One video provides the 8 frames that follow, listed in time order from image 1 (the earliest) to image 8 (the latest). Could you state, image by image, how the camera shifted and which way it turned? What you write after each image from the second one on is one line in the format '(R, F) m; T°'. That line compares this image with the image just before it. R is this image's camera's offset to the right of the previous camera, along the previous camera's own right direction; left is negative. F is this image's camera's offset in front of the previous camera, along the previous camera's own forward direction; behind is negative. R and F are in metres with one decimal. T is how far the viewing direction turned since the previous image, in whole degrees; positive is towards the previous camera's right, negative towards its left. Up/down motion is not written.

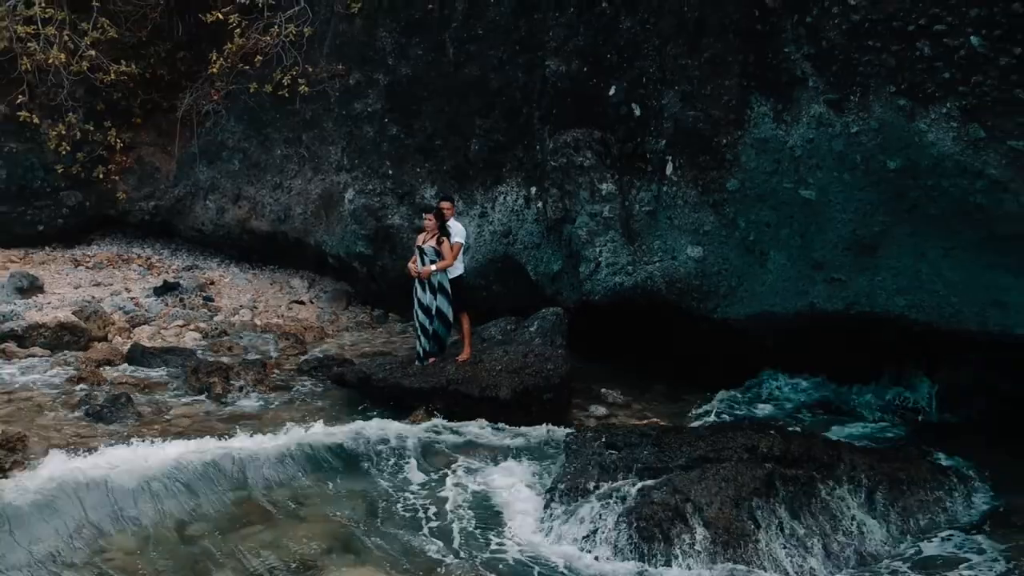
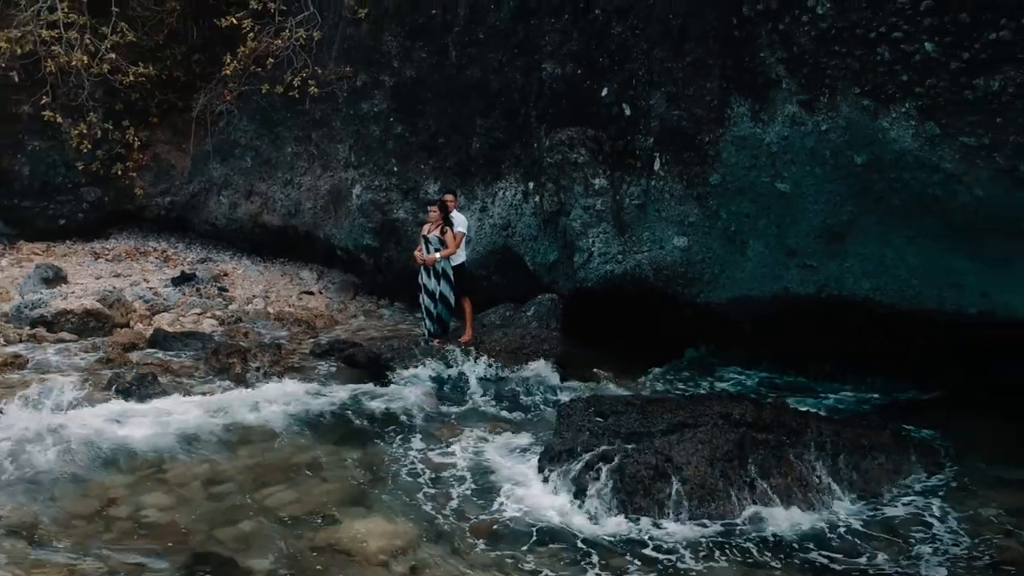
(+0.2, -0.4) m; -1°
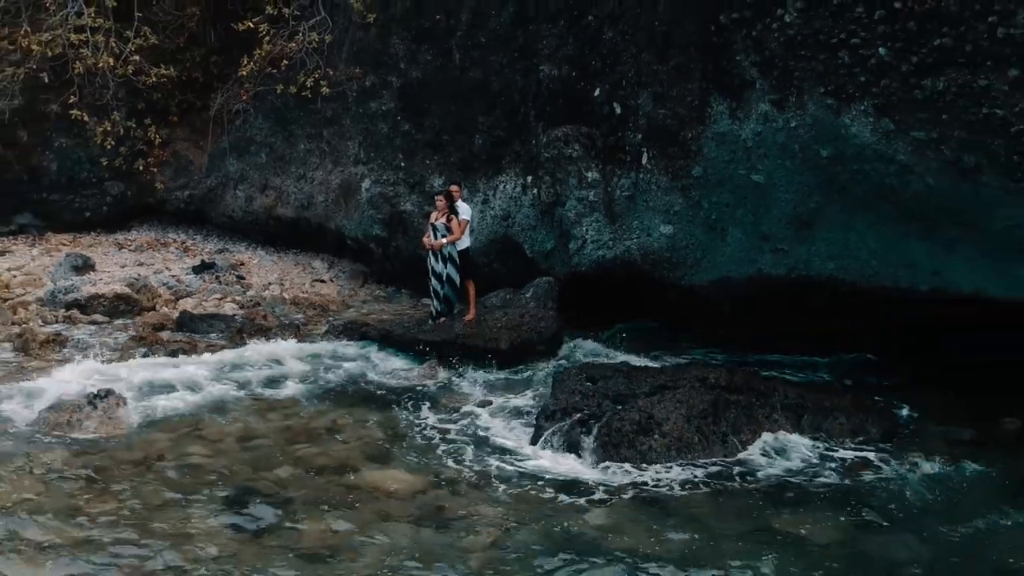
(0.0, -0.8) m; 0°
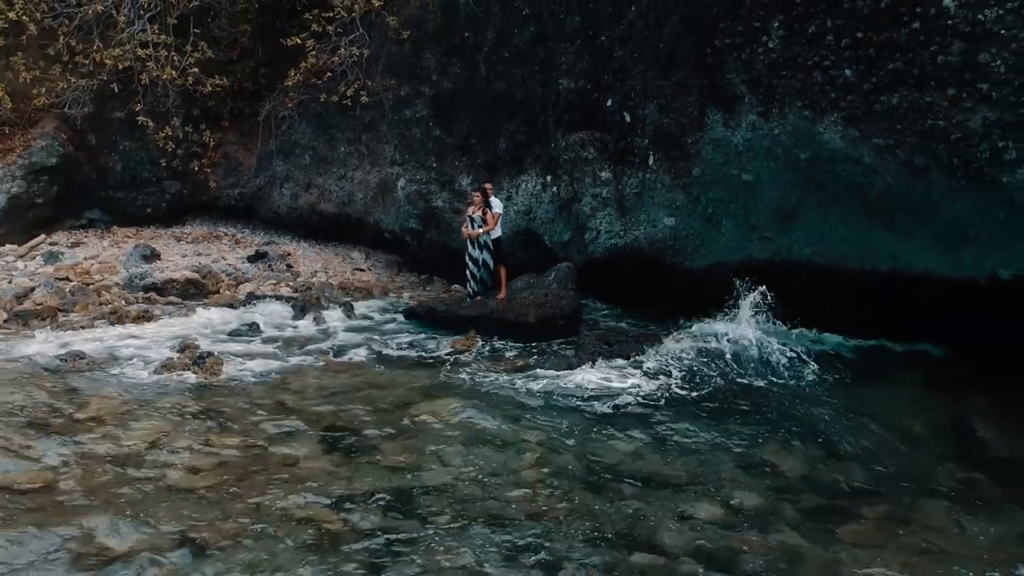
(-0.3, -1.5) m; 0°
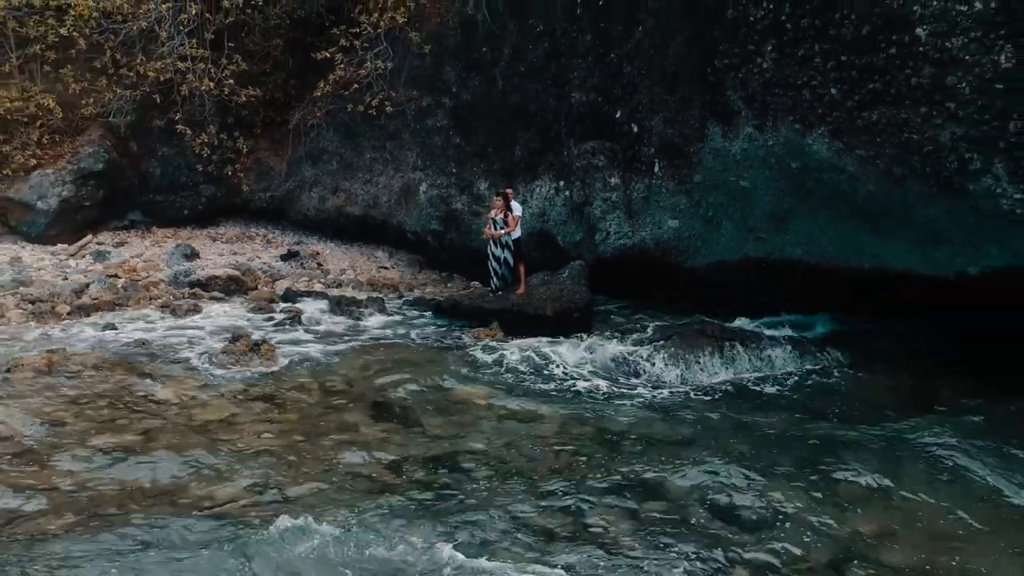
(-0.2, -1.1) m; 0°
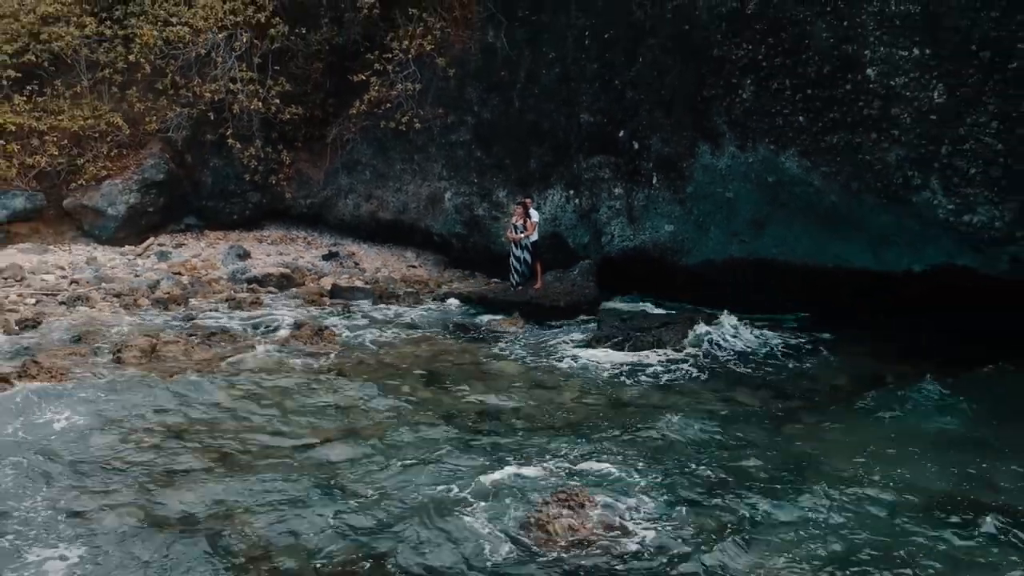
(-0.3, -1.9) m; 0°
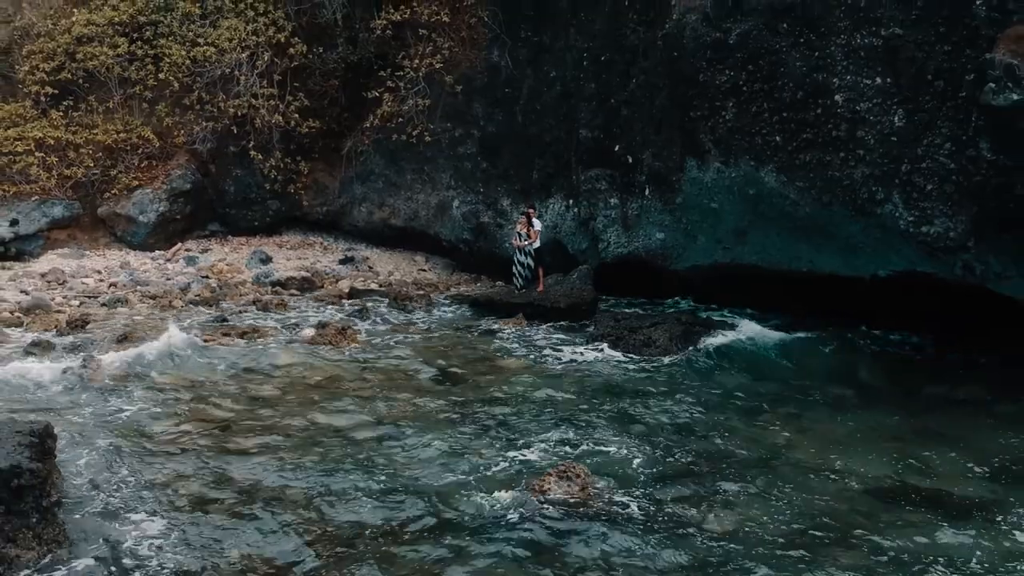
(-0.1, -1.2) m; 0°
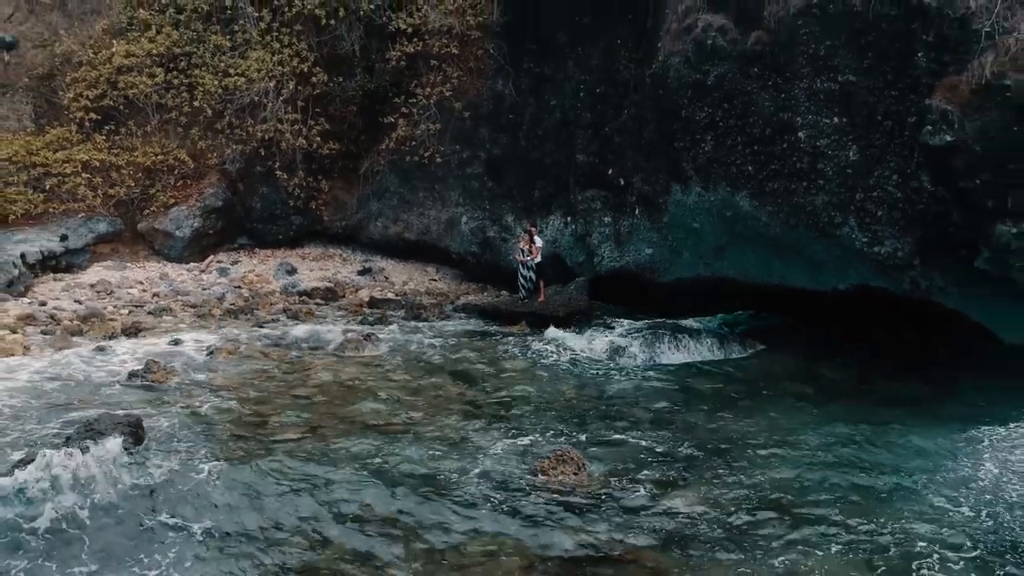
(0.0, -1.7) m; 0°
